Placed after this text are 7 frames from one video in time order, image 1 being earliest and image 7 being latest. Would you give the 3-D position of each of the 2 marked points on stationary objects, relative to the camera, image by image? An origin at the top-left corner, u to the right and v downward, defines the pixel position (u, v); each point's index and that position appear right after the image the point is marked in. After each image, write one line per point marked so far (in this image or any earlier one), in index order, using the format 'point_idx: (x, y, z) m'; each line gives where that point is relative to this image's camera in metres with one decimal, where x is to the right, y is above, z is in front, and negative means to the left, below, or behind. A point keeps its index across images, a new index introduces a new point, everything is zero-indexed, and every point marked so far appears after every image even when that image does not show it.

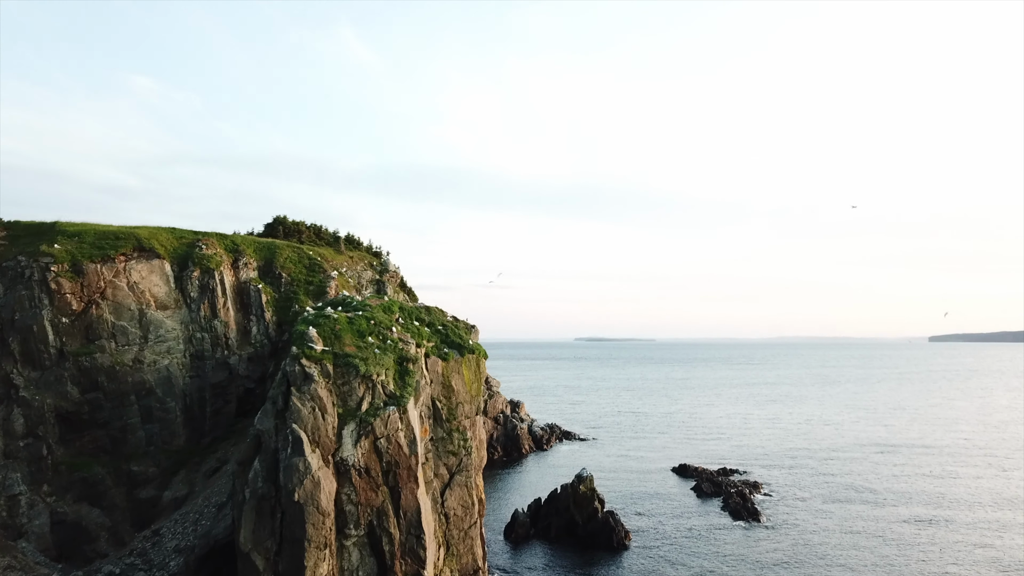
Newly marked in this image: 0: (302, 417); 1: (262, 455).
0: (-6.6, -4.0, +19.5) m
1: (-7.9, -5.3, +20.0) m
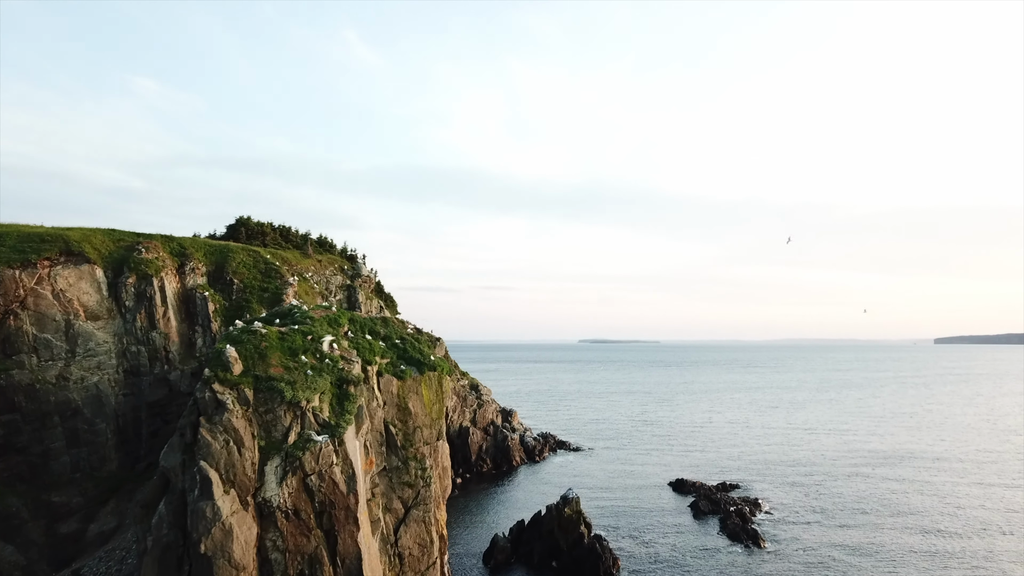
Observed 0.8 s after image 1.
0: (-7.9, -4.3, +16.6) m
1: (-9.3, -5.6, +17.0) m
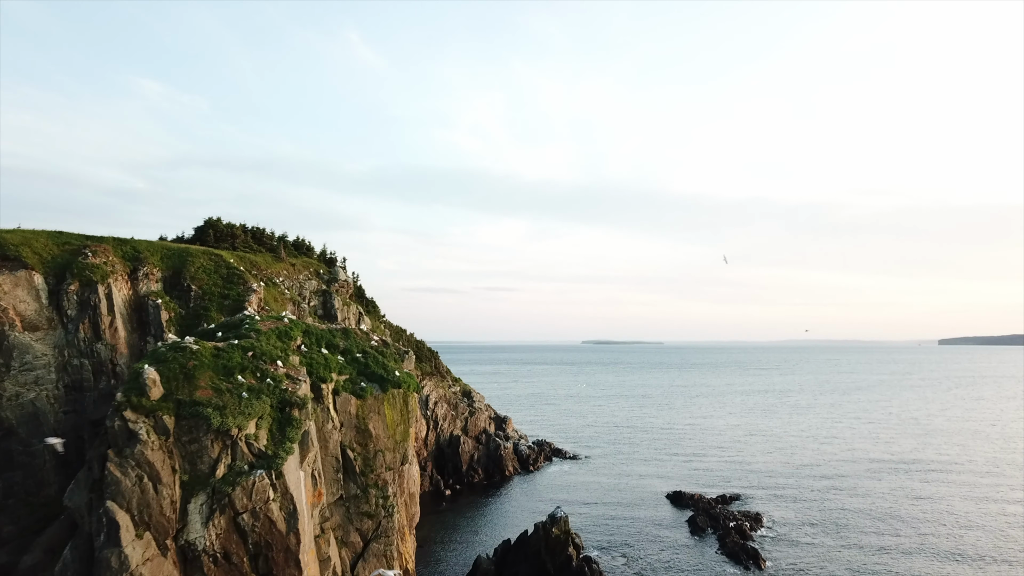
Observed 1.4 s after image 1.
0: (-8.9, -4.6, +14.4) m
1: (-10.2, -5.9, +14.8) m
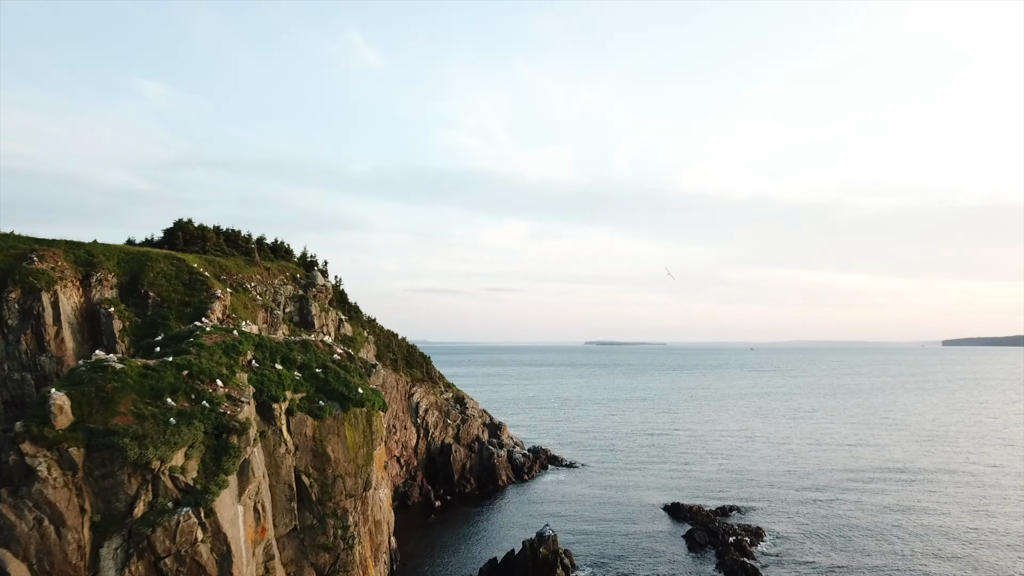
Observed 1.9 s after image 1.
0: (-9.8, -4.9, +12.4) m
1: (-11.1, -6.2, +12.9) m
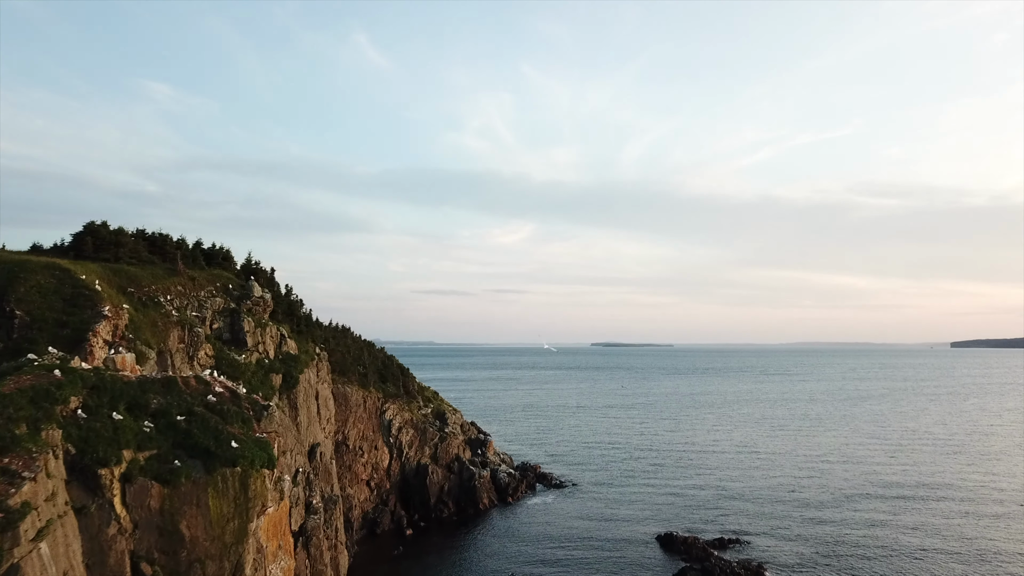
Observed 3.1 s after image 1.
0: (-11.9, -5.5, +7.8) m
1: (-13.2, -6.8, +8.3) m
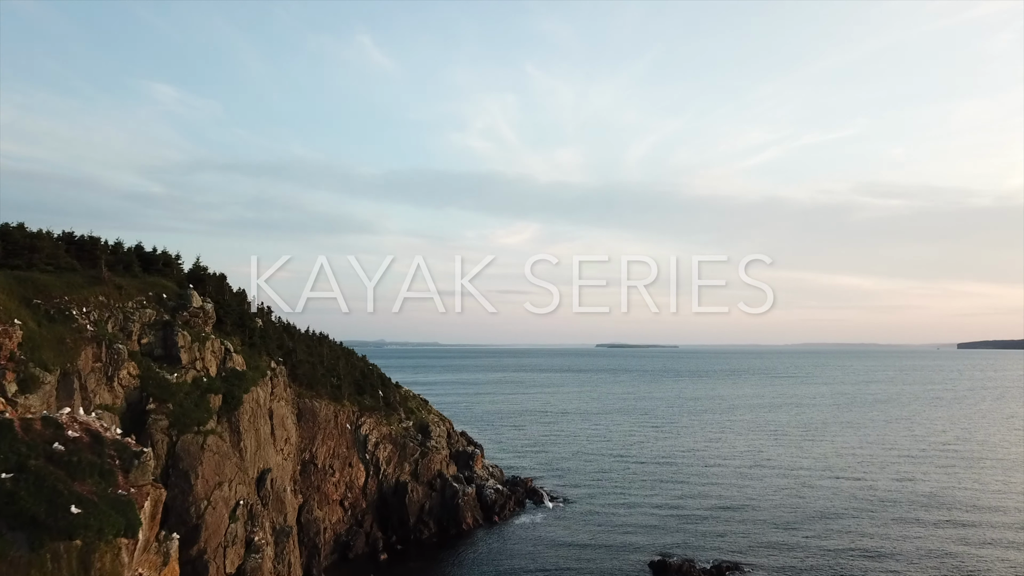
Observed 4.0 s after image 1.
0: (-13.5, -5.9, +4.4) m
1: (-14.8, -7.2, +4.8) m
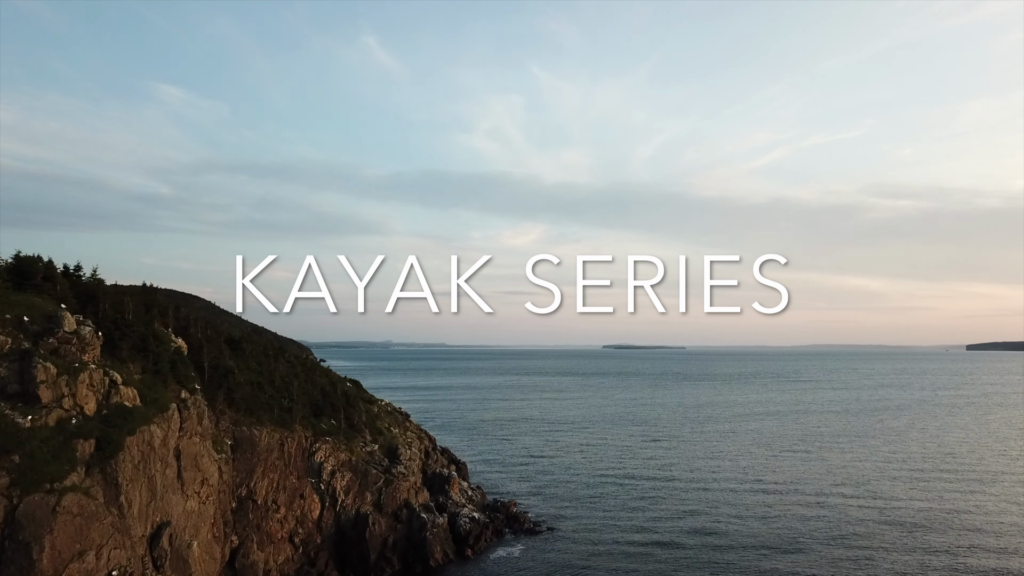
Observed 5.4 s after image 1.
0: (-16.0, -6.6, -0.8) m
1: (-17.4, -7.9, -0.3) m
